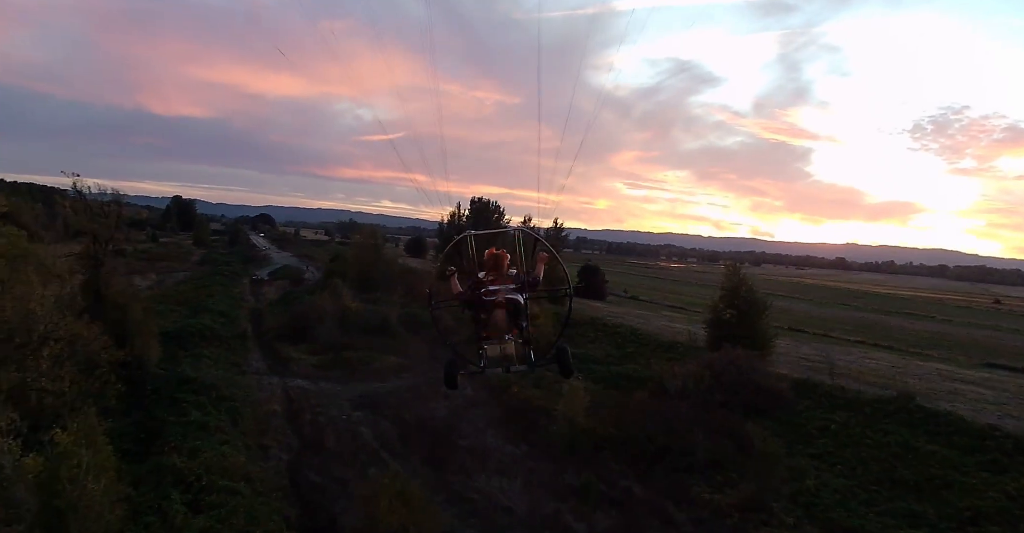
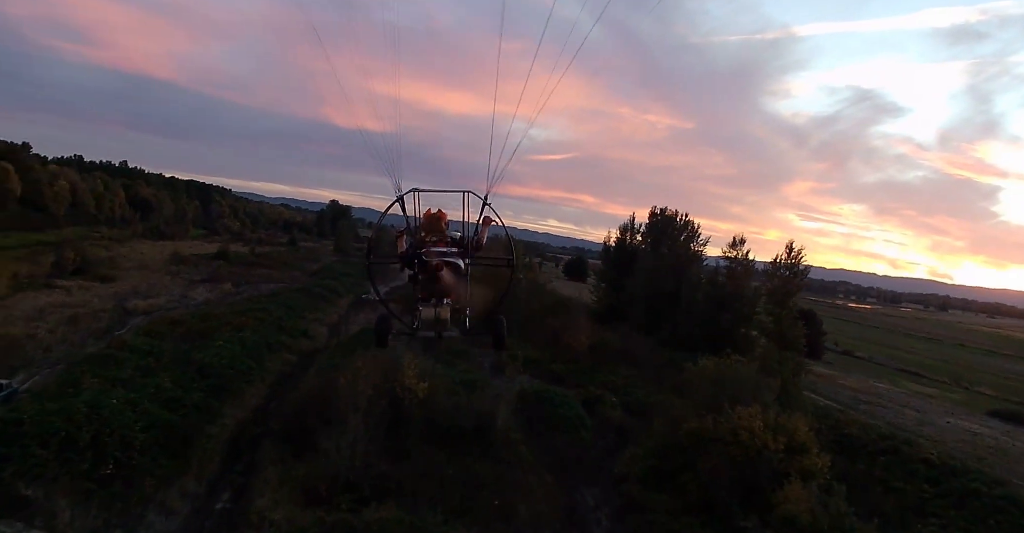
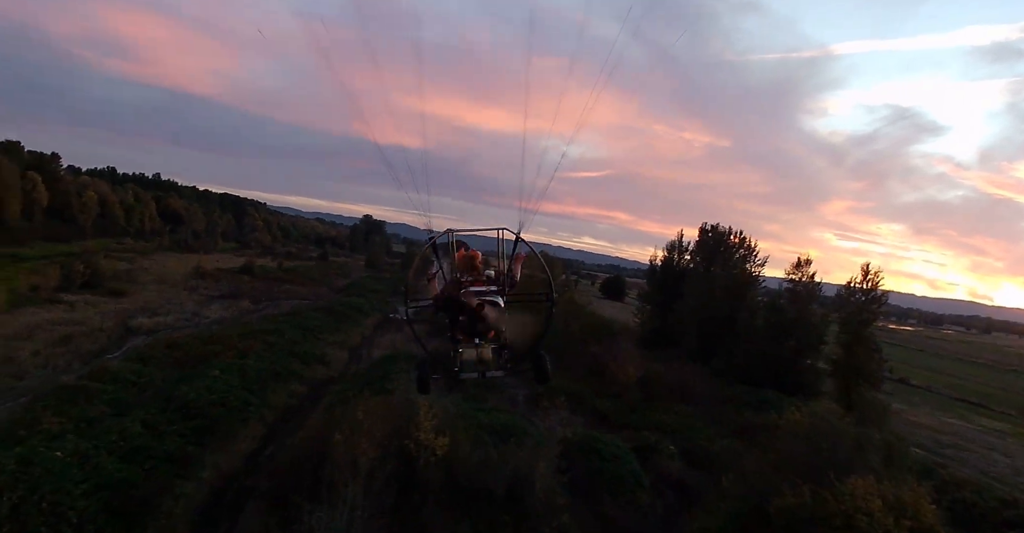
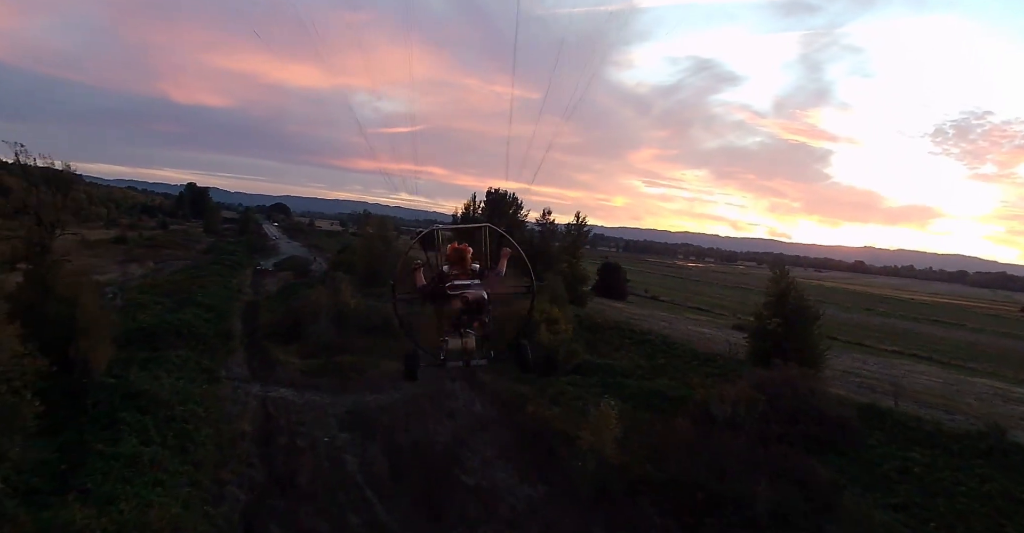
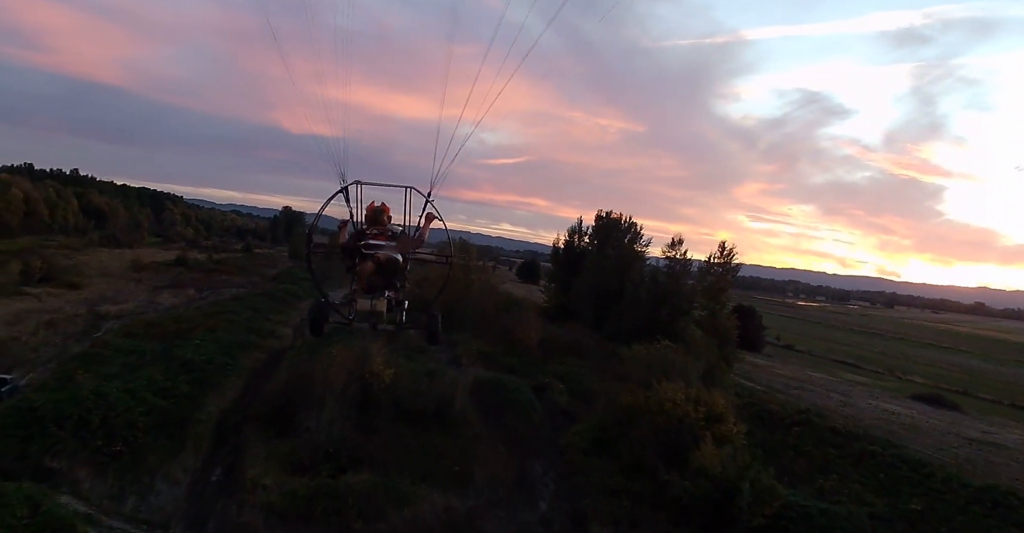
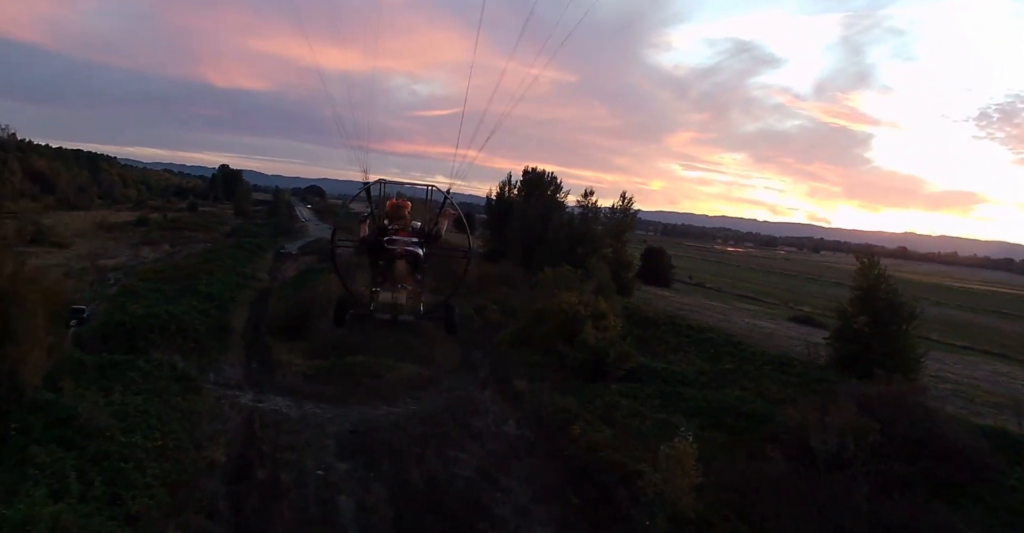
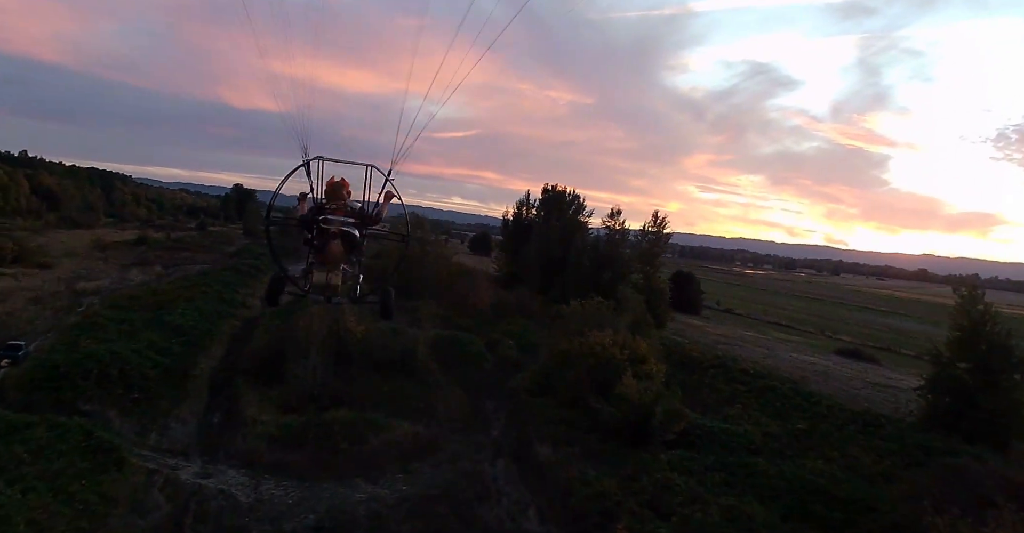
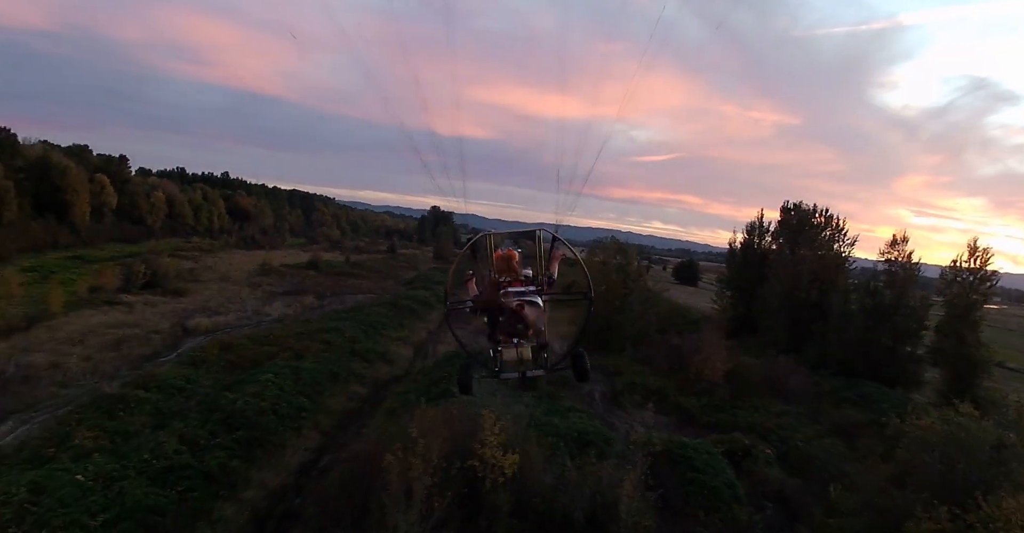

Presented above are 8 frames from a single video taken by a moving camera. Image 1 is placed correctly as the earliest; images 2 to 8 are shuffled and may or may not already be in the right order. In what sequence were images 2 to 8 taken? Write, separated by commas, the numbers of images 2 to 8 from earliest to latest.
4, 6, 7, 5, 2, 3, 8
